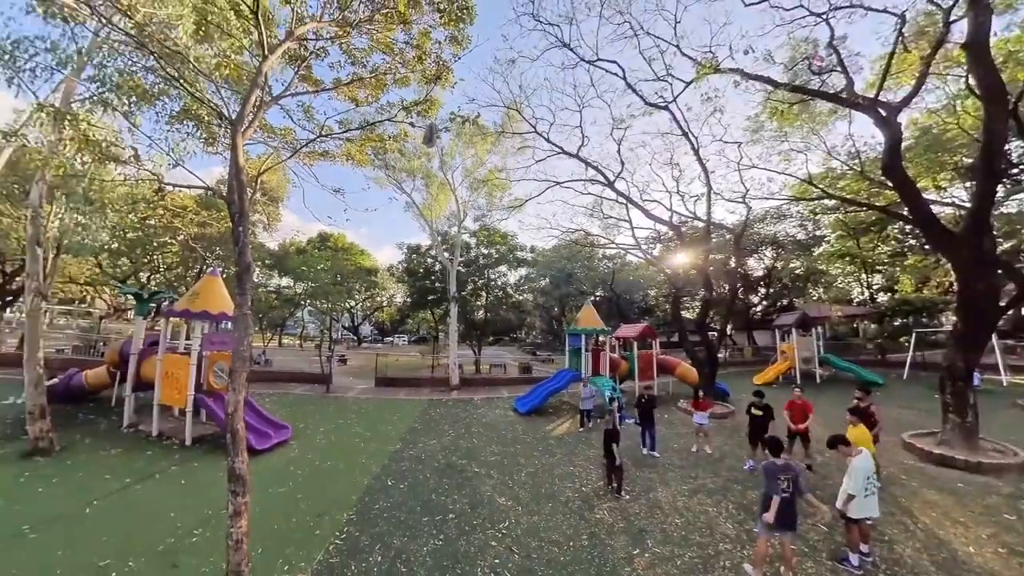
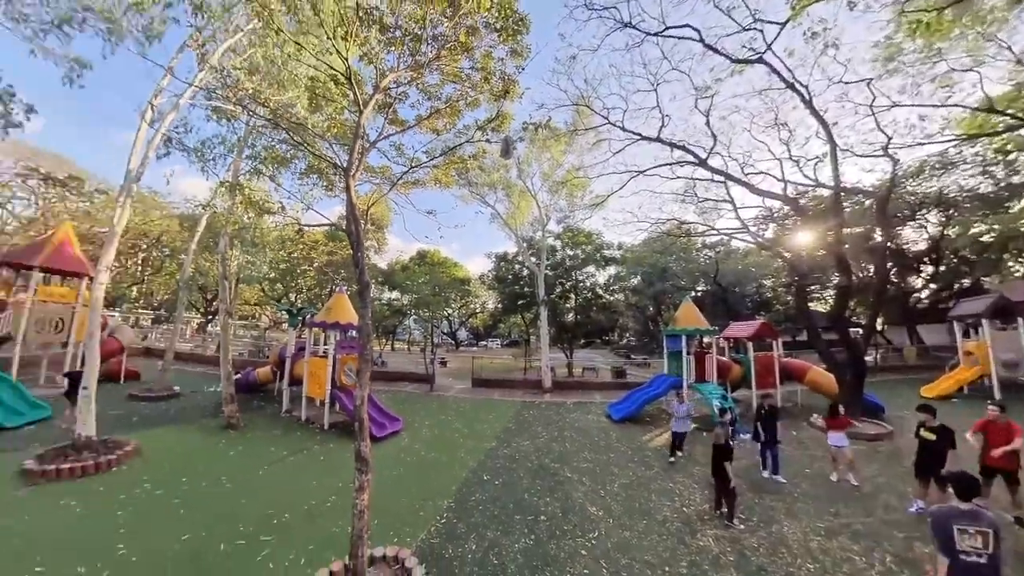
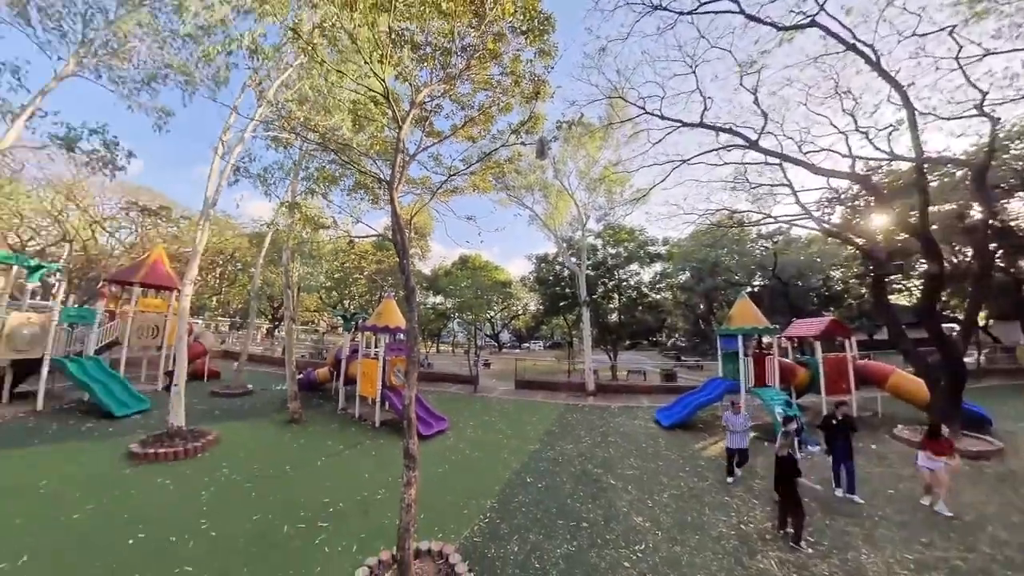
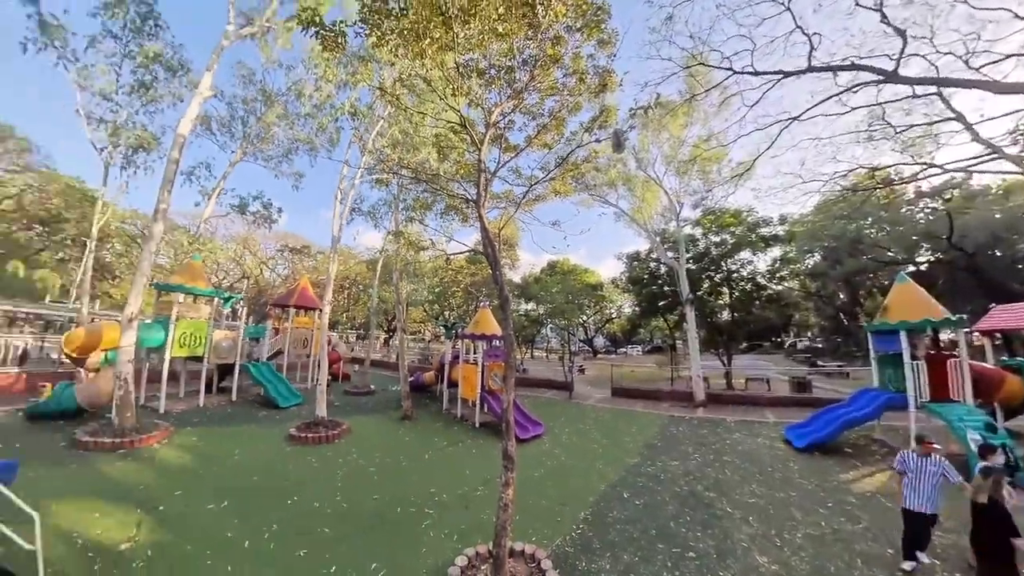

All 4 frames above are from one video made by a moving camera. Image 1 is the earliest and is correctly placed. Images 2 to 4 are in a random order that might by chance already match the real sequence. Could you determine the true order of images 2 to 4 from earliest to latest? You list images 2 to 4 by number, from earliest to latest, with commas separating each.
2, 3, 4
